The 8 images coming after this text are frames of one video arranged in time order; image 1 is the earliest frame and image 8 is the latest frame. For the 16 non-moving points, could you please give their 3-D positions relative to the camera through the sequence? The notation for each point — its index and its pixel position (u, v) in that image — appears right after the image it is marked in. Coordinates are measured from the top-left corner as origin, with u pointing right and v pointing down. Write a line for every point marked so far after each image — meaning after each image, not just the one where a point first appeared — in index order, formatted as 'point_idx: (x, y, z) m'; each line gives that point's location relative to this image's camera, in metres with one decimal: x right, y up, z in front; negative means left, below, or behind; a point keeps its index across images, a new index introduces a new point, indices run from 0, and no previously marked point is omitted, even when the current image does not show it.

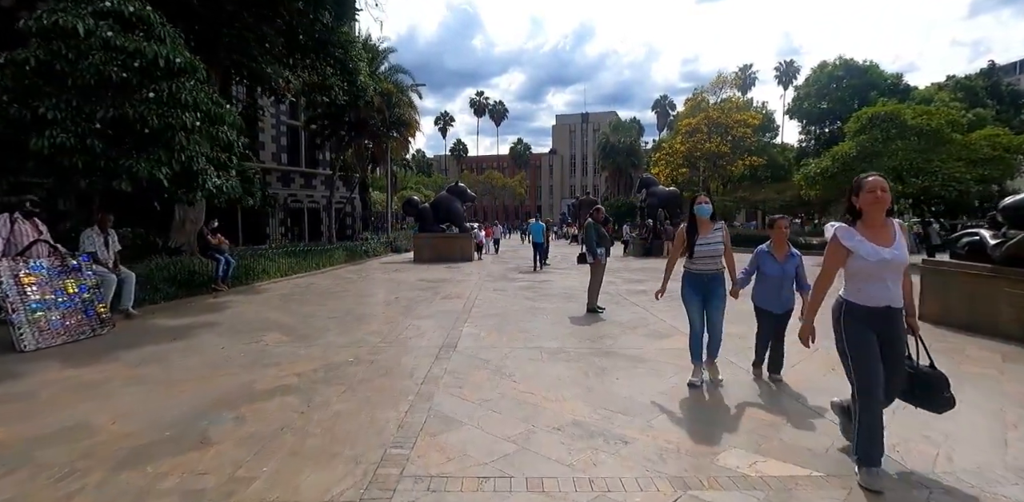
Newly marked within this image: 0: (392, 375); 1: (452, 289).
0: (-1.1, -1.2, +5.0) m
1: (-1.4, -0.9, +12.2) m
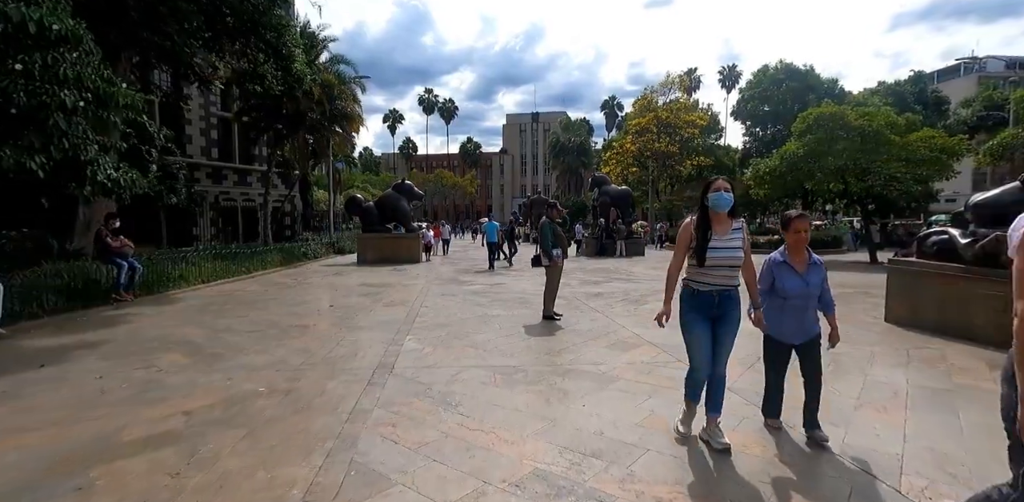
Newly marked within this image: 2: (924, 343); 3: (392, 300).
0: (-1.5, -1.2, +4.1) m
1: (-2.4, -0.9, +11.2) m
2: (+5.0, -1.1, +6.5) m
3: (-2.3, -0.9, +10.3) m
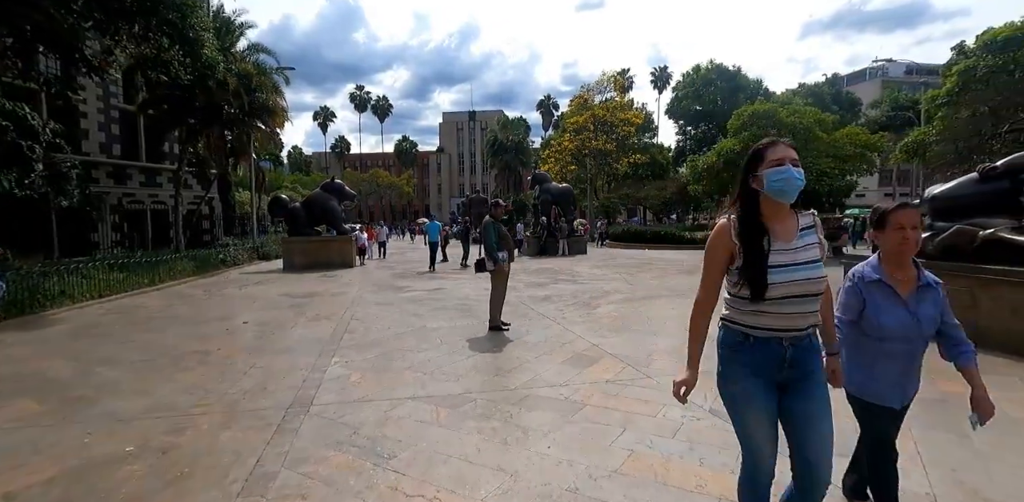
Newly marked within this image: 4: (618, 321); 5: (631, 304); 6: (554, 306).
0: (-1.8, -1.3, +3.1) m
1: (-3.5, -1.0, +10.0) m
2: (+4.4, -1.1, +6.2) m
3: (-3.3, -1.1, +9.2) m
4: (+1.6, -1.0, +7.7) m
5: (+2.1, -0.9, +9.4) m
6: (+0.8, -1.0, +9.5) m
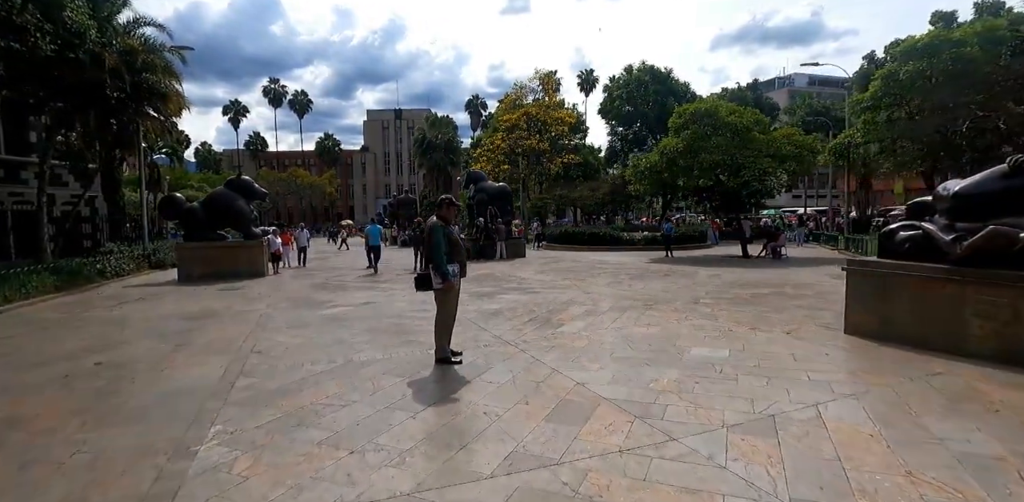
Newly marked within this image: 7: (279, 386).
0: (-1.8, -1.4, +1.3) m
1: (-4.4, -1.2, +7.9) m
2: (+4.0, -1.1, +5.2) m
3: (-4.0, -1.2, +7.1) m
4: (+1.0, -1.1, +6.3) m
5: (+1.3, -1.0, +8.1) m
6: (0.0, -1.1, +8.0) m
7: (-2.1, -1.2, +4.9) m
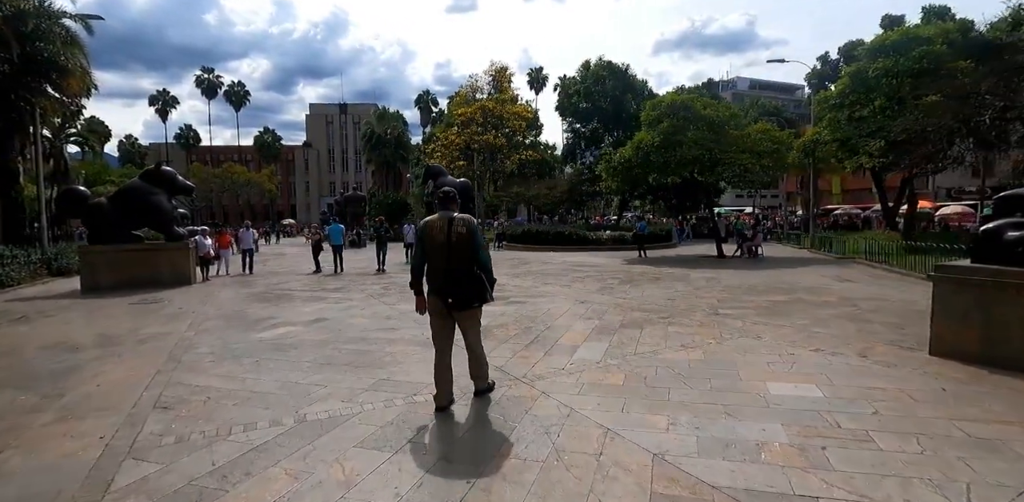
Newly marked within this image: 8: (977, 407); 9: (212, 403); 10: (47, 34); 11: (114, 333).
0: (-1.1, -1.5, -0.5) m
1: (-4.4, -1.3, +5.8) m
2: (+4.3, -1.2, +3.9) m
3: (-3.9, -1.3, +5.1) m
4: (+1.1, -1.2, +4.8) m
5: (+1.3, -1.1, +6.5) m
6: (0.0, -1.1, +6.3) m
7: (-1.8, -1.3, +3.0) m
8: (+3.5, -1.2, +4.0) m
9: (-2.5, -1.3, +4.4) m
10: (-13.2, +6.1, +15.1) m
11: (-5.8, -1.2, +7.7) m
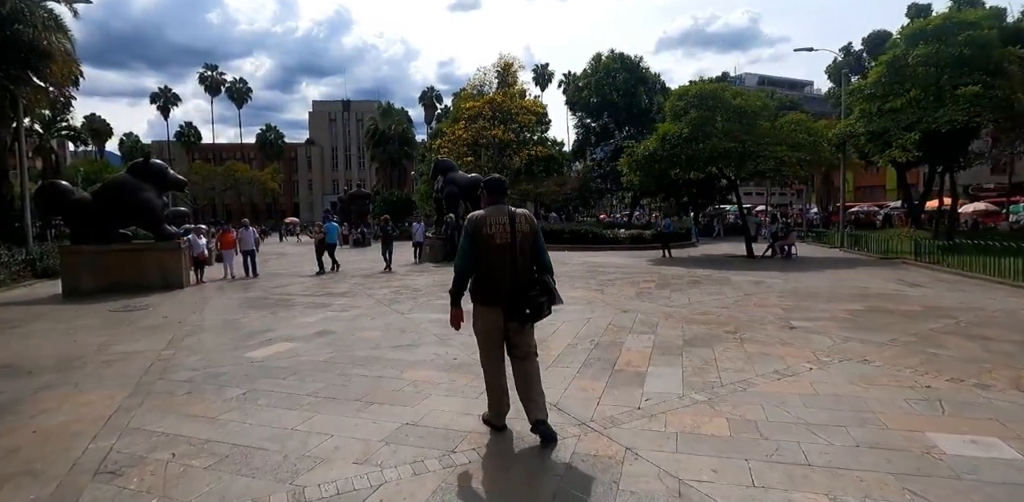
0: (-0.7, -1.5, -1.7) m
1: (-3.9, -1.3, +4.6) m
2: (+4.7, -1.2, +2.7) m
3: (-3.5, -1.3, +3.9) m
4: (+1.6, -1.2, +3.6) m
5: (+1.8, -1.1, +5.3) m
6: (+0.4, -1.2, +5.1) m
7: (-1.4, -1.4, +1.8) m
8: (+3.9, -1.2, +2.7) m
9: (-2.0, -1.3, +3.2) m
10: (-12.7, +6.1, +14.0) m
11: (-5.3, -1.2, +6.6) m
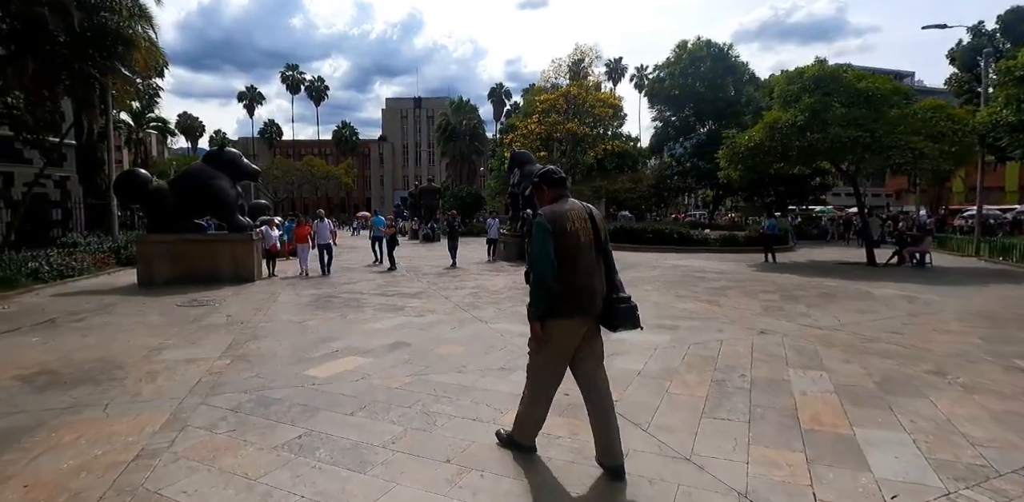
0: (-0.5, -1.6, -3.0) m
1: (-2.9, -1.2, +3.7) m
2: (+5.4, -1.3, +0.7) m
3: (-2.6, -1.3, +2.9) m
4: (+2.4, -1.3, +2.0) m
5: (+2.8, -1.2, +3.7) m
6: (+1.4, -1.2, +3.6) m
7: (-0.8, -1.4, +0.6) m
8: (+4.6, -1.3, +0.9) m
9: (-1.3, -1.3, +2.1) m
10: (-10.4, +6.4, +13.9) m
11: (-4.1, -1.1, +5.8) m
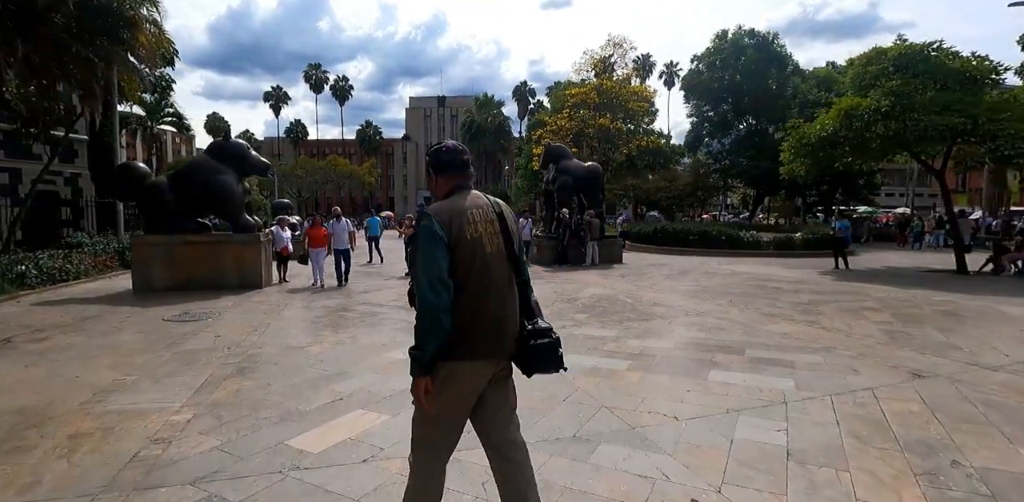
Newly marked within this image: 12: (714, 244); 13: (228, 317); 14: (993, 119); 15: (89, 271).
0: (-0.3, -1.7, -4.6) m
1: (-2.5, -1.3, +2.2) m
2: (+5.7, -1.5, -1.1) m
3: (-2.2, -1.4, +1.4) m
4: (+2.8, -1.4, +0.2) m
5: (+3.2, -1.3, +1.9) m
6: (+1.9, -1.3, +1.9) m
7: (-0.5, -1.5, -1.0) m
8: (+4.9, -1.5, -0.9) m
9: (-0.9, -1.4, +0.5) m
10: (-9.4, +6.4, +12.7) m
11: (-3.6, -1.2, +4.3) m
12: (+7.6, +0.3, +20.0) m
13: (-4.3, -1.0, +7.9) m
14: (+11.3, +3.1, +12.6) m
15: (-10.3, -0.4, +12.9) m
